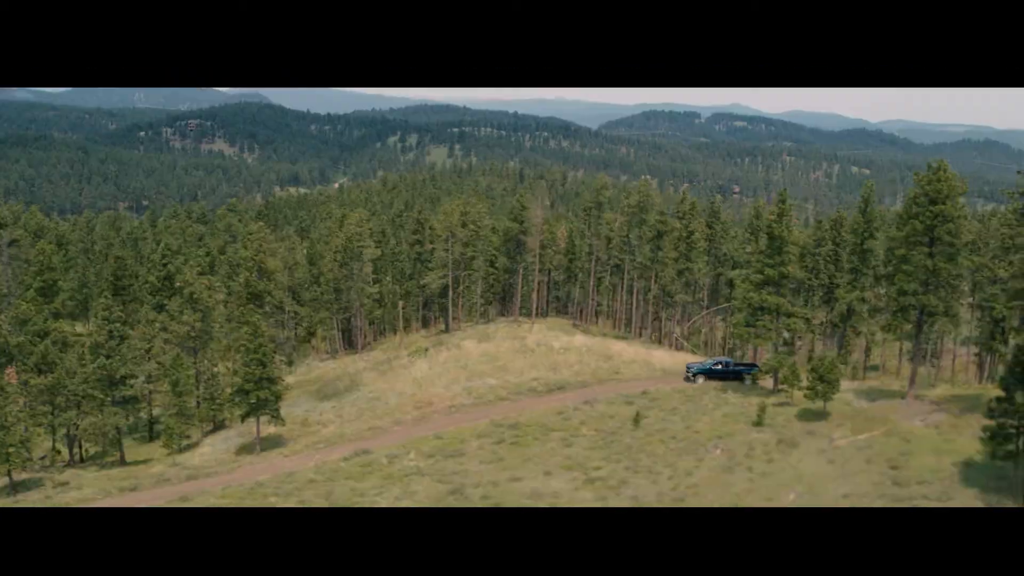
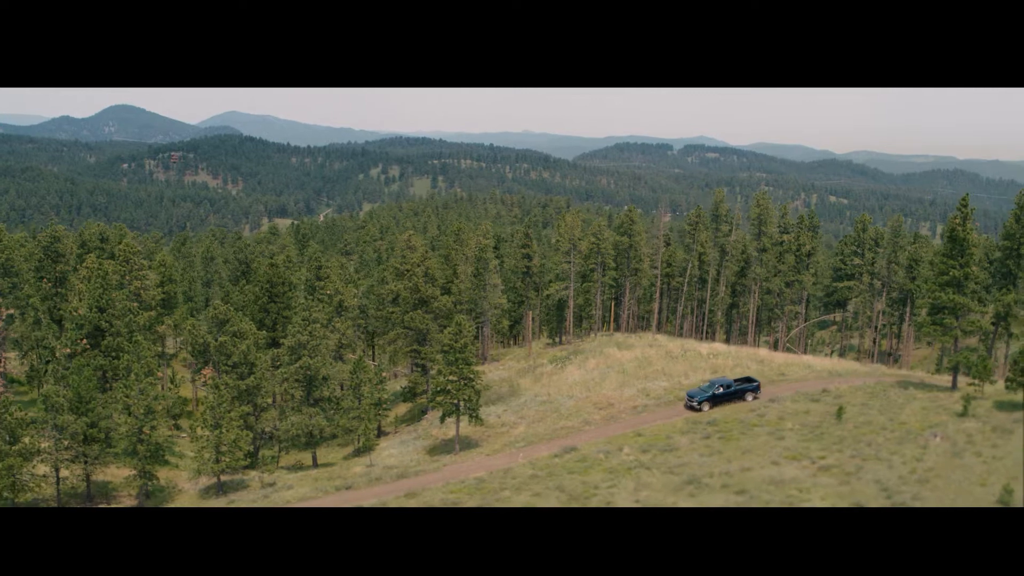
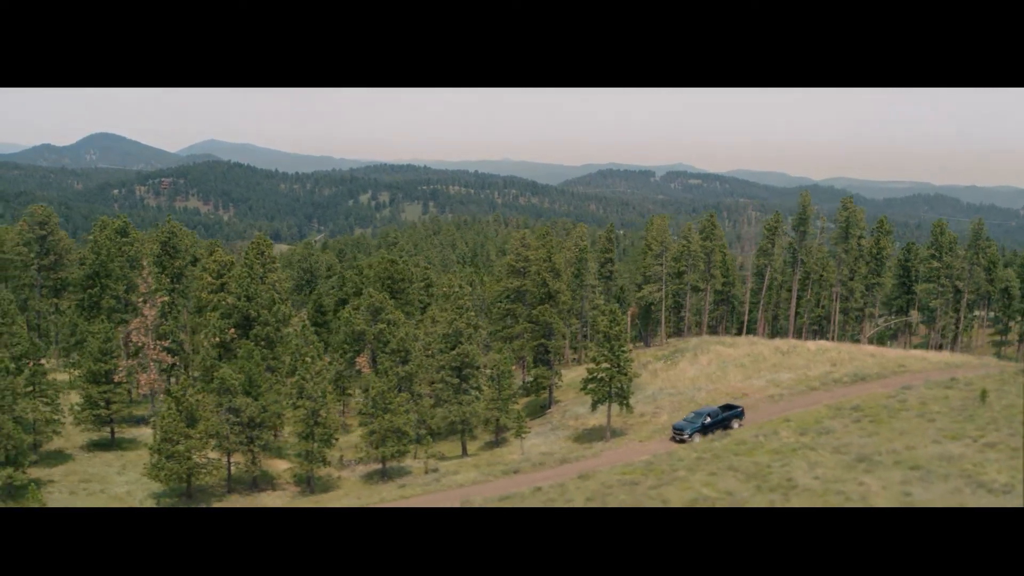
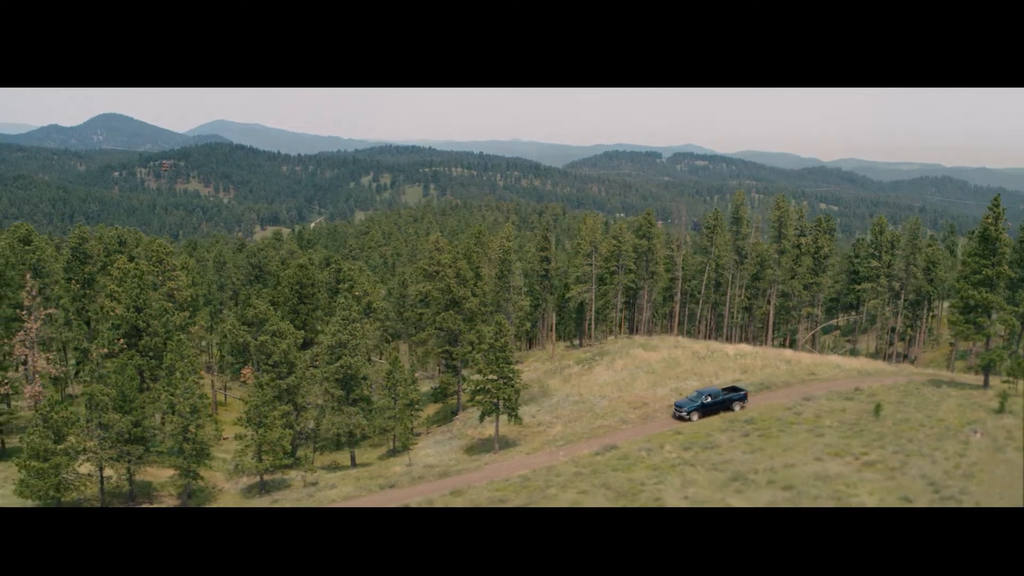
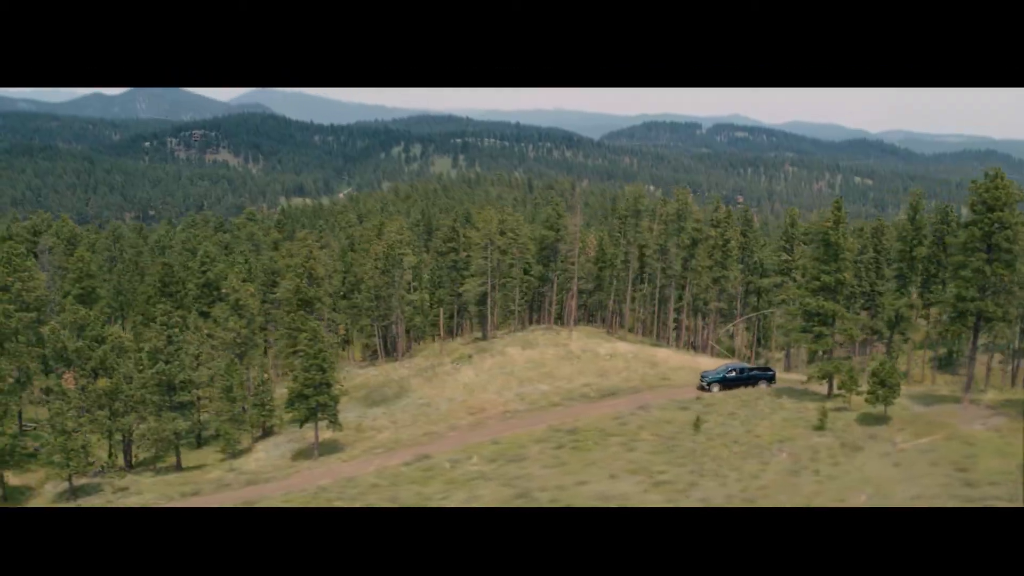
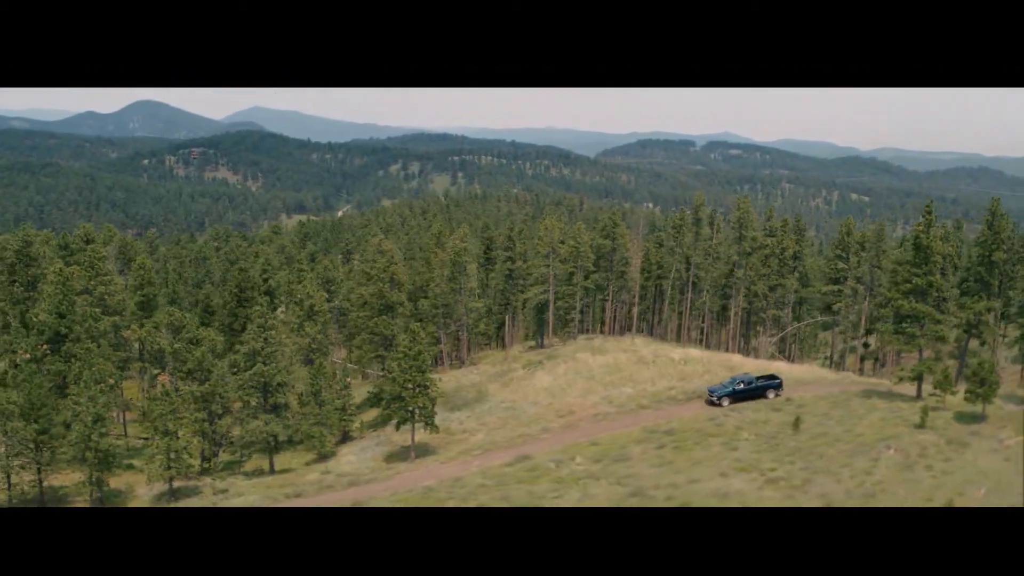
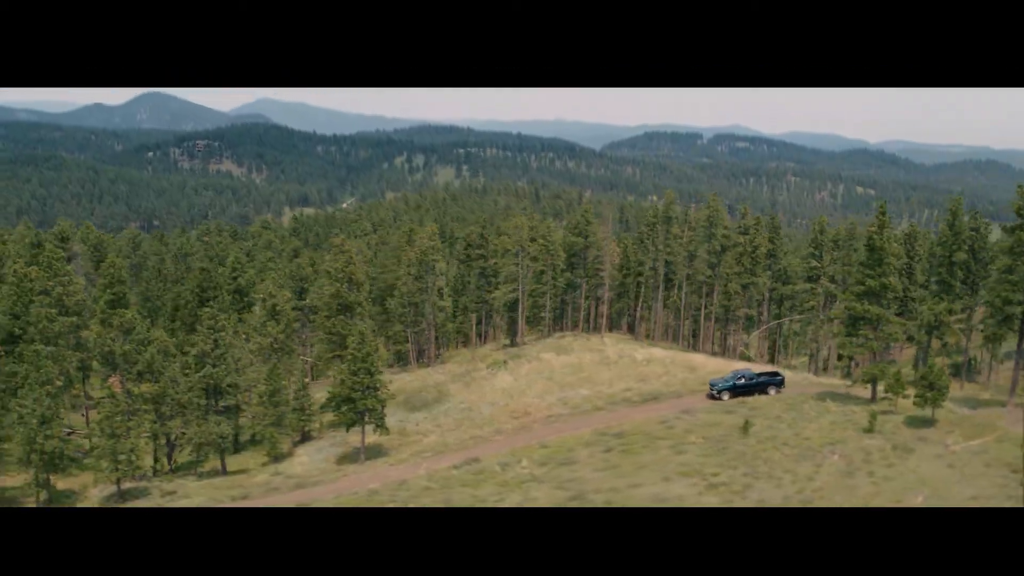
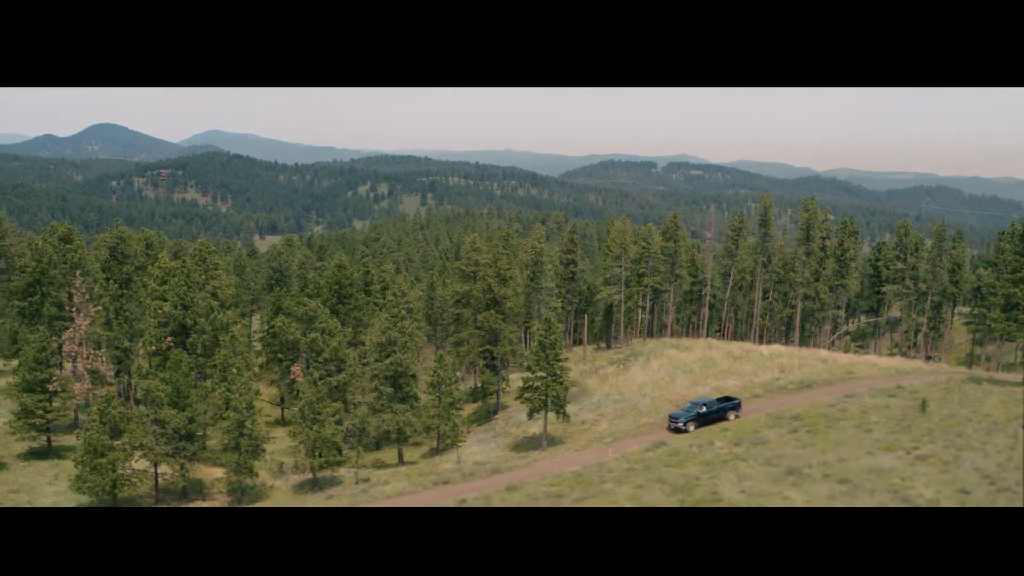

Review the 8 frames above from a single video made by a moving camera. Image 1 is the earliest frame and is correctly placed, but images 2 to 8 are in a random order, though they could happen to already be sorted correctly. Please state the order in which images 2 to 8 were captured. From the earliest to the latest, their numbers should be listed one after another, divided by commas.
5, 7, 6, 2, 4, 8, 3
